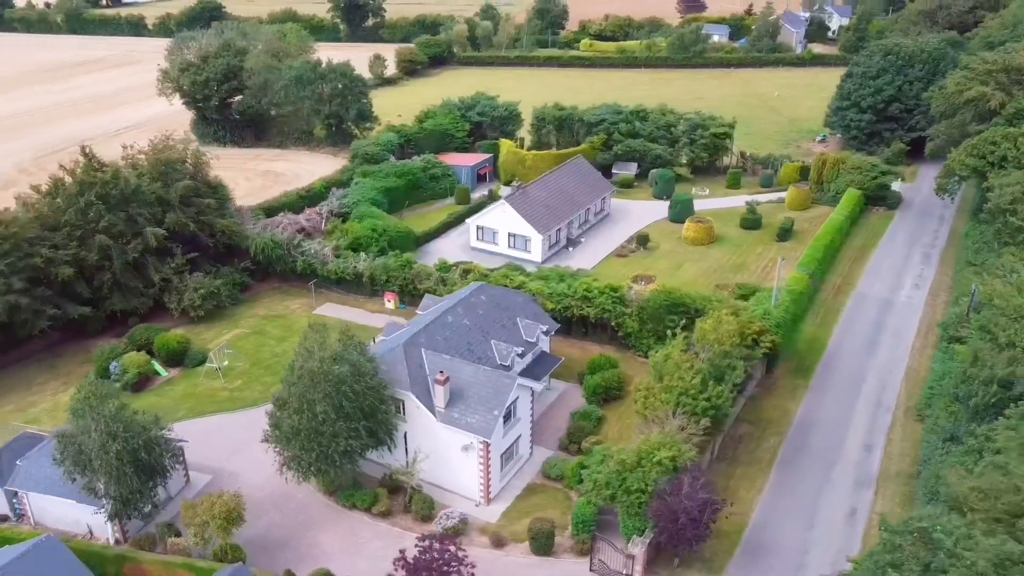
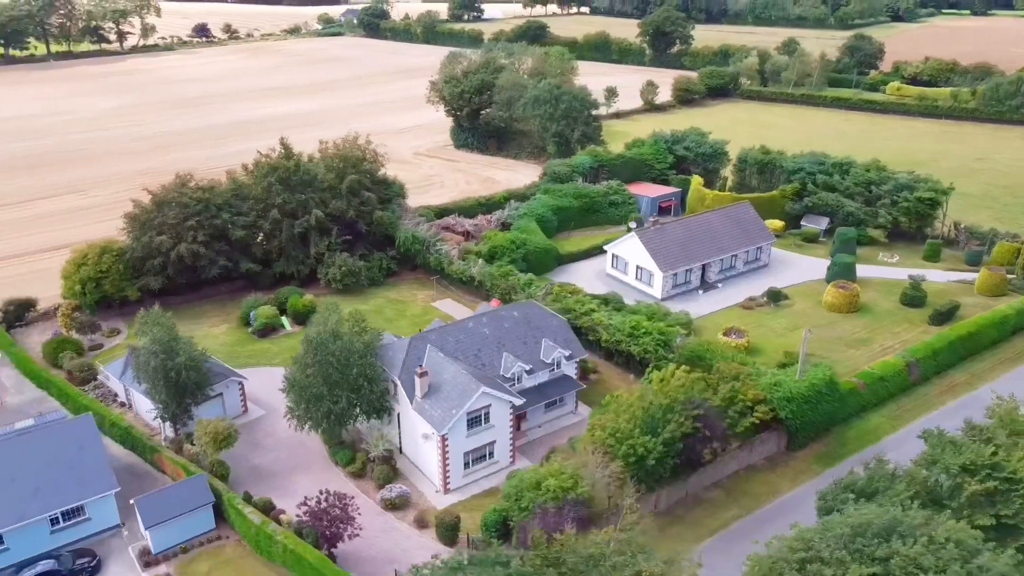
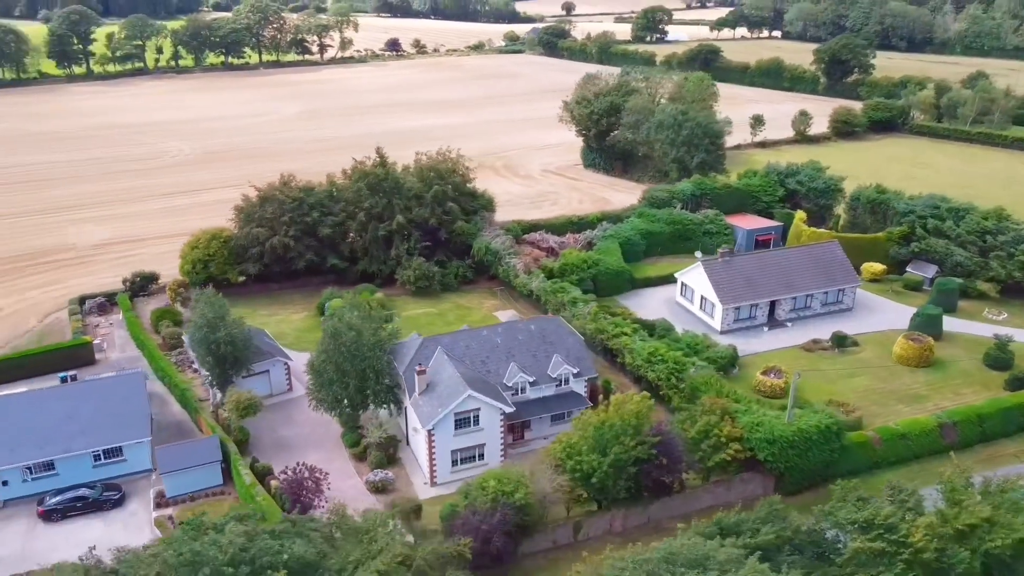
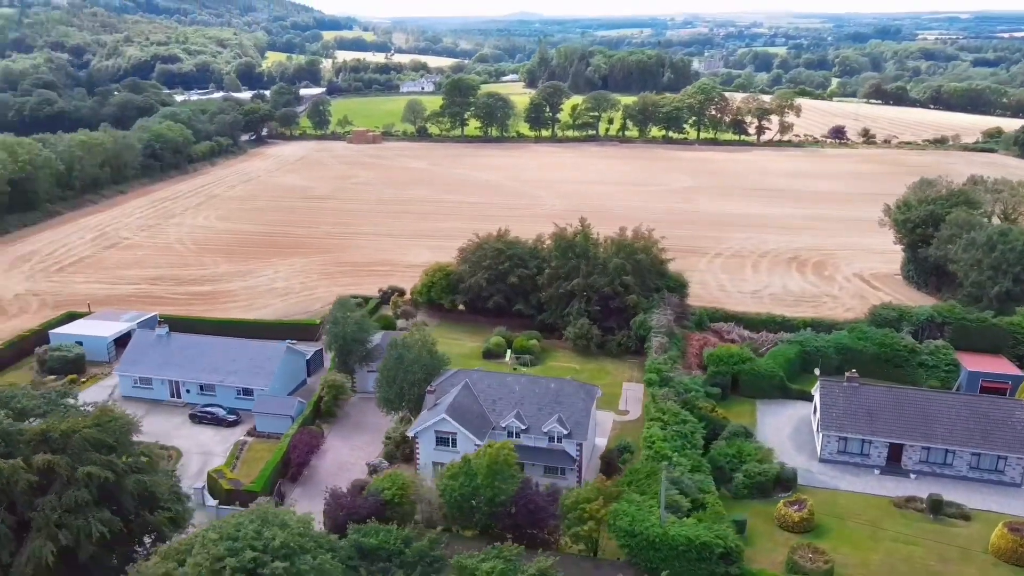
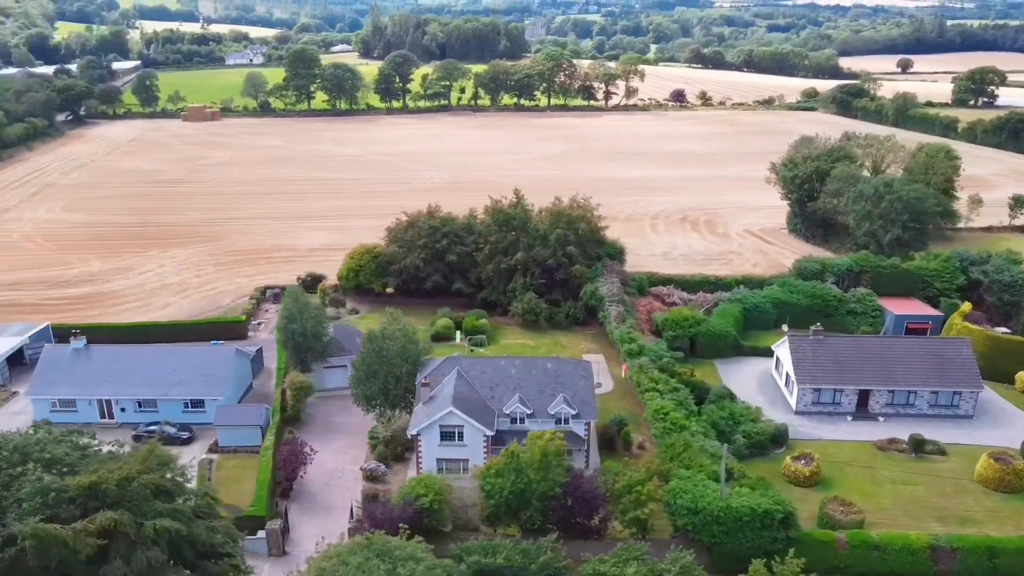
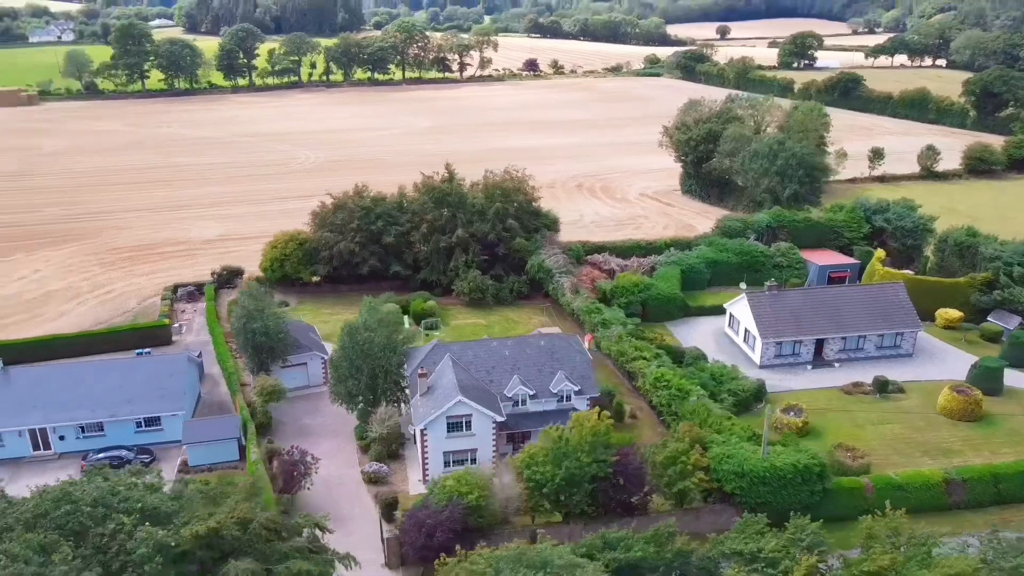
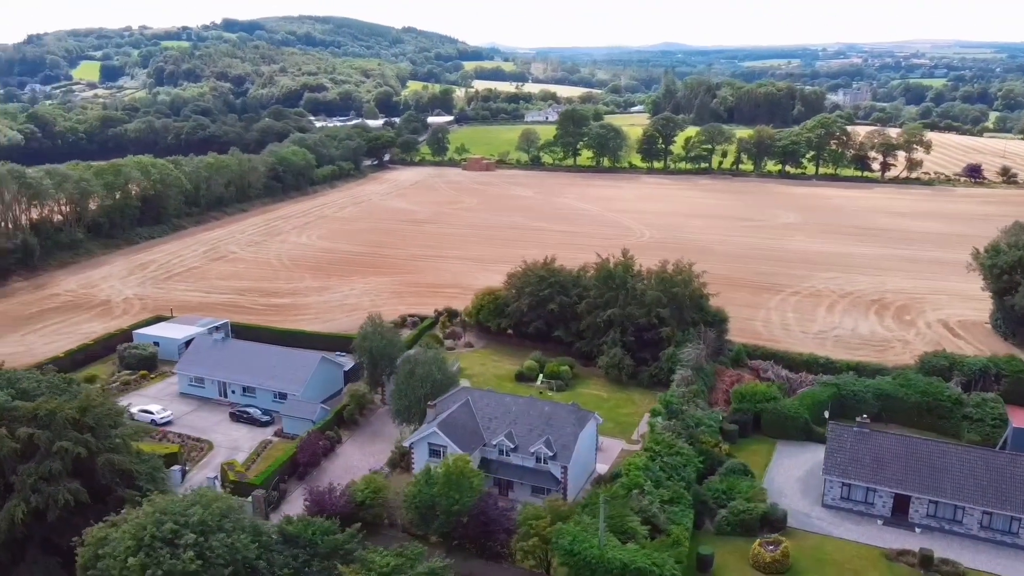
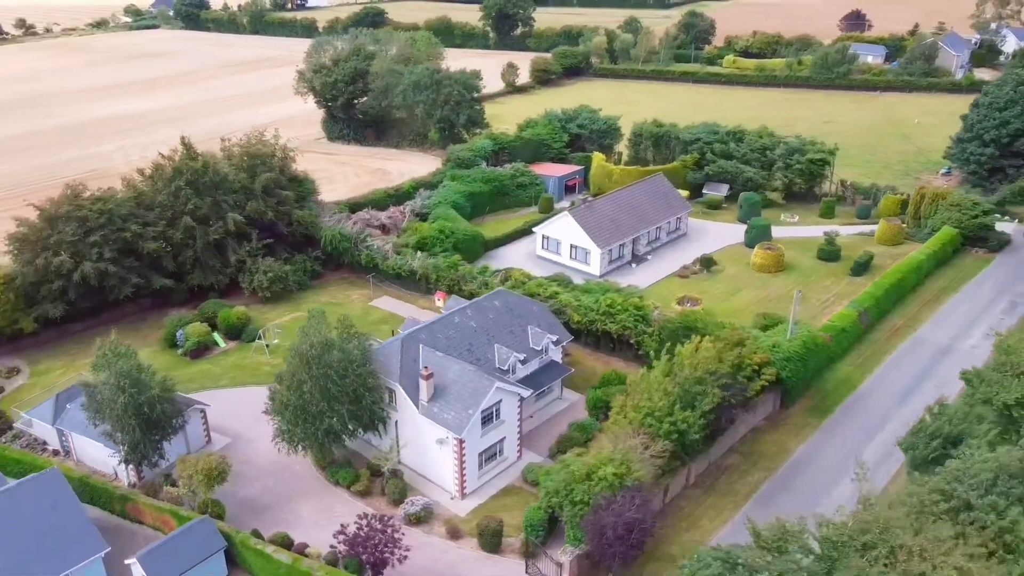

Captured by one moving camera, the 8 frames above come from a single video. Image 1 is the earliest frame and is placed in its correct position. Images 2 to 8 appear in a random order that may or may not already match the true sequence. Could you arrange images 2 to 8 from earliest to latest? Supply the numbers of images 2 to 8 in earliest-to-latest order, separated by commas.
8, 2, 3, 6, 5, 4, 7
